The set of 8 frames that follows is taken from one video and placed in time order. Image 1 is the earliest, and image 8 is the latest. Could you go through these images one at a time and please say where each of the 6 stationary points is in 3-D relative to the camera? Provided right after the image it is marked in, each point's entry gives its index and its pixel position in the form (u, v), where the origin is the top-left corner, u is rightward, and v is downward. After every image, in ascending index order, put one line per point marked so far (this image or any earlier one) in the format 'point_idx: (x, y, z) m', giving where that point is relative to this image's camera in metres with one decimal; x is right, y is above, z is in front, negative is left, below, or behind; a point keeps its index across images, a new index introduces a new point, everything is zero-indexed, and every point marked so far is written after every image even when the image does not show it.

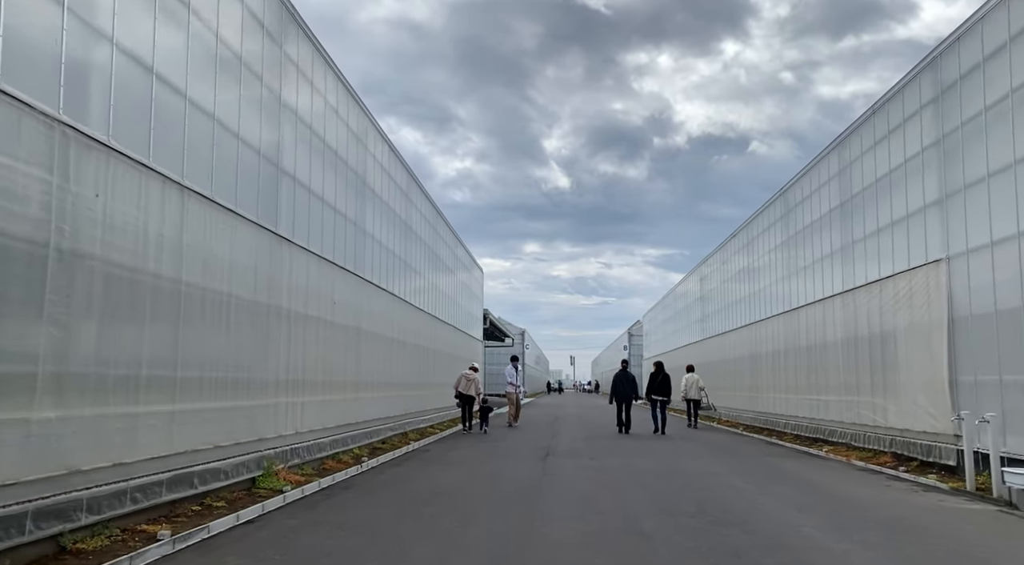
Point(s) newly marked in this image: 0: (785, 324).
0: (+7.6, -1.2, +18.9) m
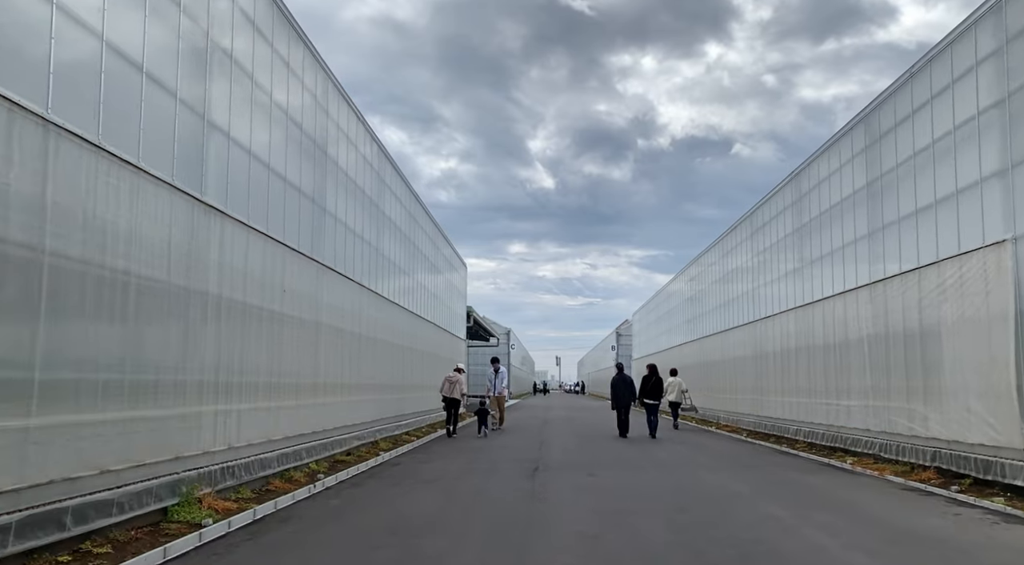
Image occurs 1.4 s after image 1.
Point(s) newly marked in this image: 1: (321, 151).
0: (+7.2, -1.0, +17.3) m
1: (-3.6, +2.5, +13.0) m
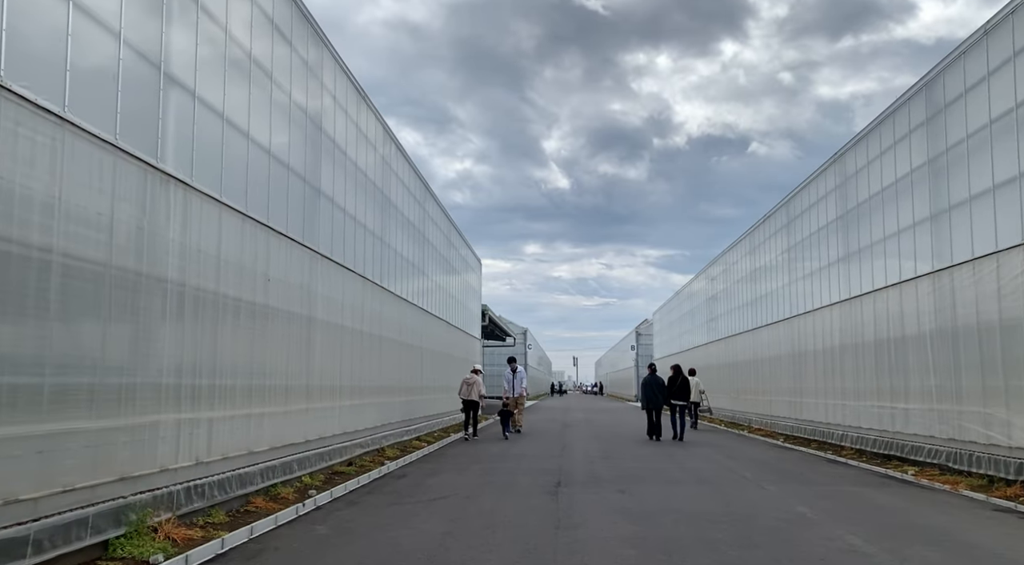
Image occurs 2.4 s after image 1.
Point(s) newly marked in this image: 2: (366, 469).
0: (+7.6, -0.8, +15.8) m
1: (-3.3, +2.6, +11.8) m
2: (-2.5, -3.1, +11.4) m
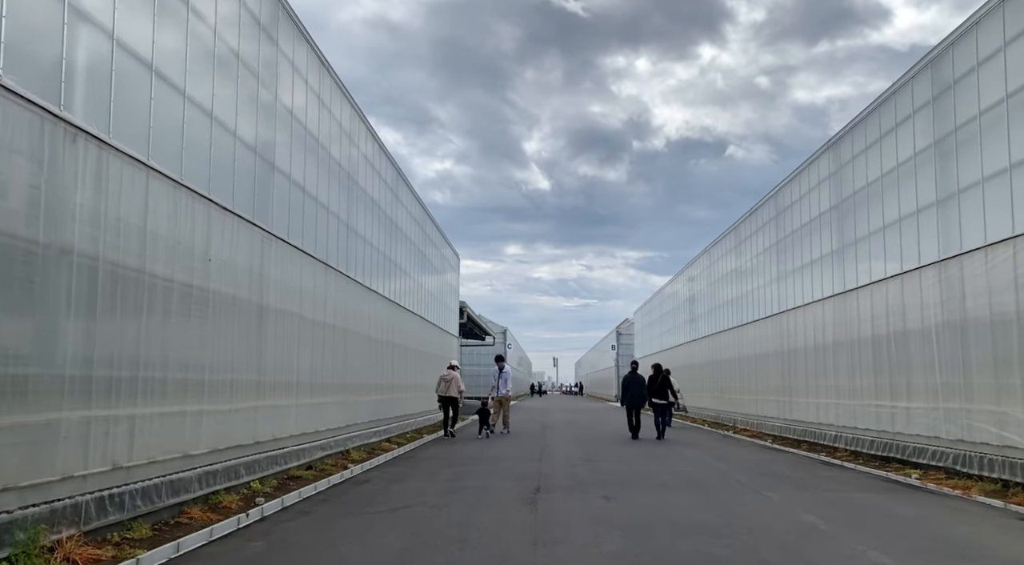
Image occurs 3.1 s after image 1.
0: (+7.1, -0.7, +15.1) m
1: (-3.7, +2.9, +10.7) m
2: (-2.8, -2.9, +10.4) m
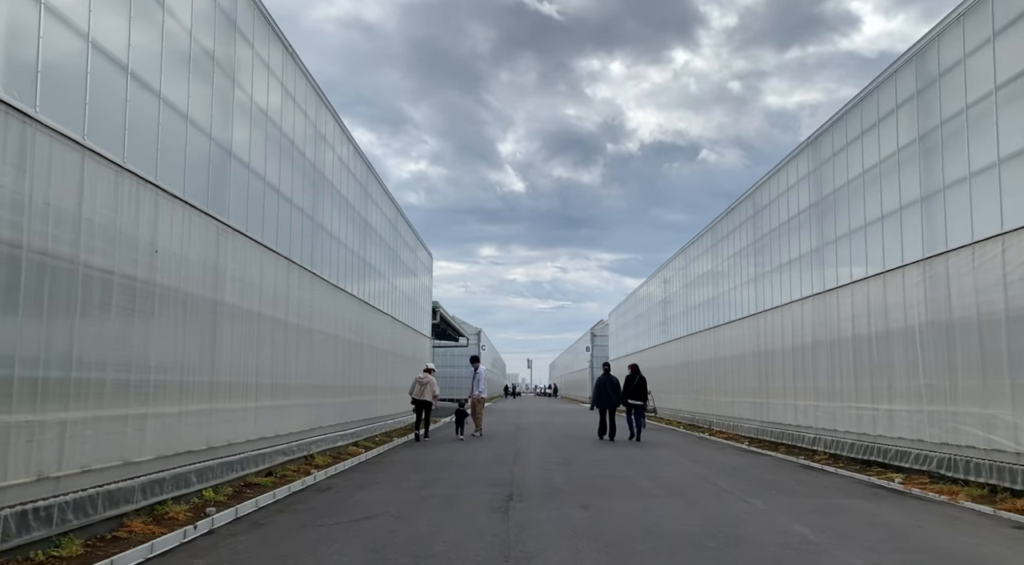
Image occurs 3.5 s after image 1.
0: (+6.6, -0.7, +14.9) m
1: (-4.1, +2.9, +10.1) m
2: (-3.2, -2.9, +9.8) m
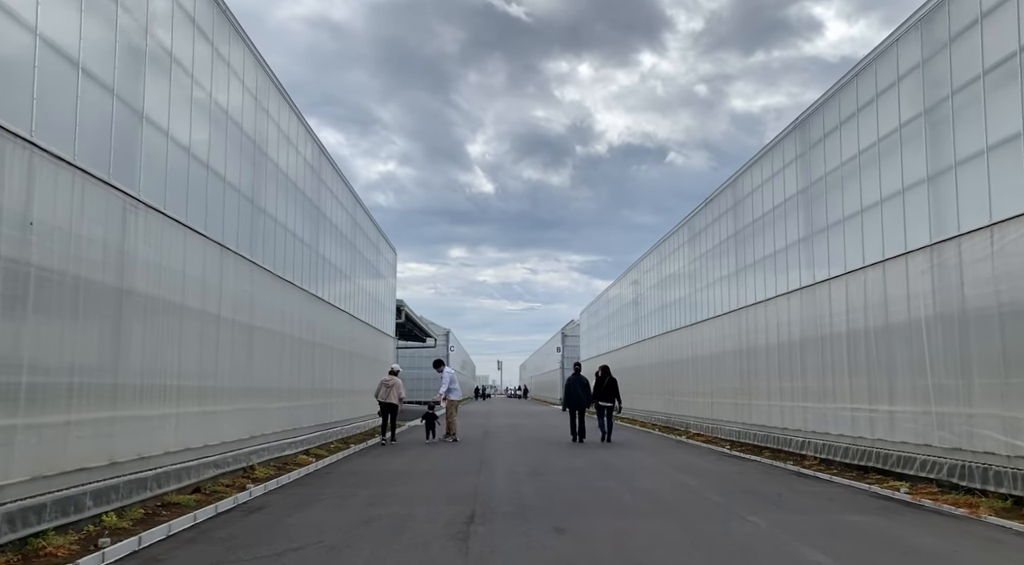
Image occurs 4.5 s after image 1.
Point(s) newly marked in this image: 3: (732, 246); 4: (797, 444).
0: (+5.9, -0.5, +13.9) m
1: (-4.6, +3.1, +8.7) m
2: (-3.7, -2.7, +8.4) m
3: (+6.1, +1.0, +18.7) m
4: (+5.6, -3.2, +13.4) m
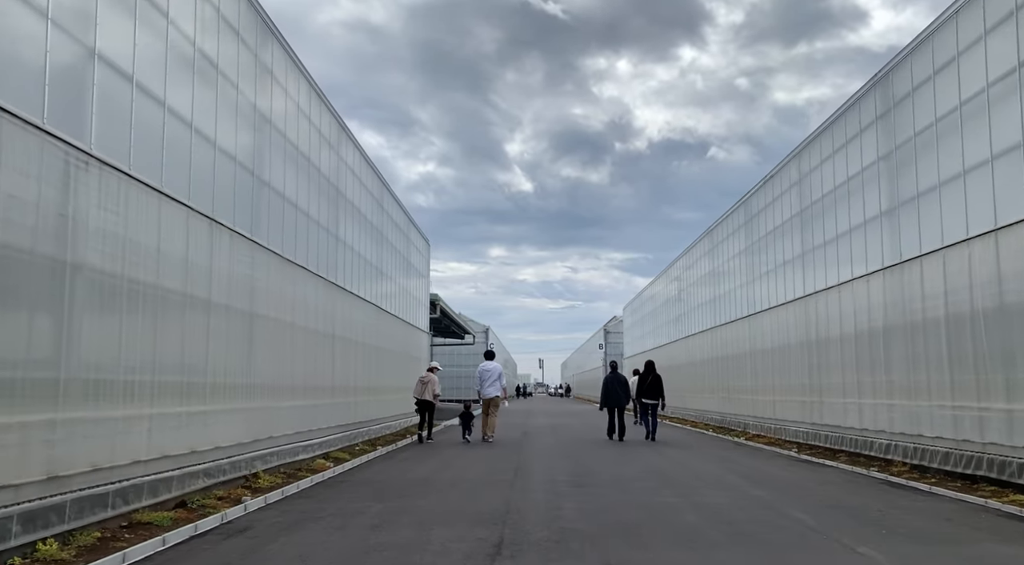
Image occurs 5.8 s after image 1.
0: (+6.6, -0.2, +12.1) m
1: (-4.2, +3.3, +7.5) m
2: (-3.3, -2.5, +7.2) m
3: (+7.0, +1.3, +16.8) m
4: (+6.3, -2.8, +11.6) m
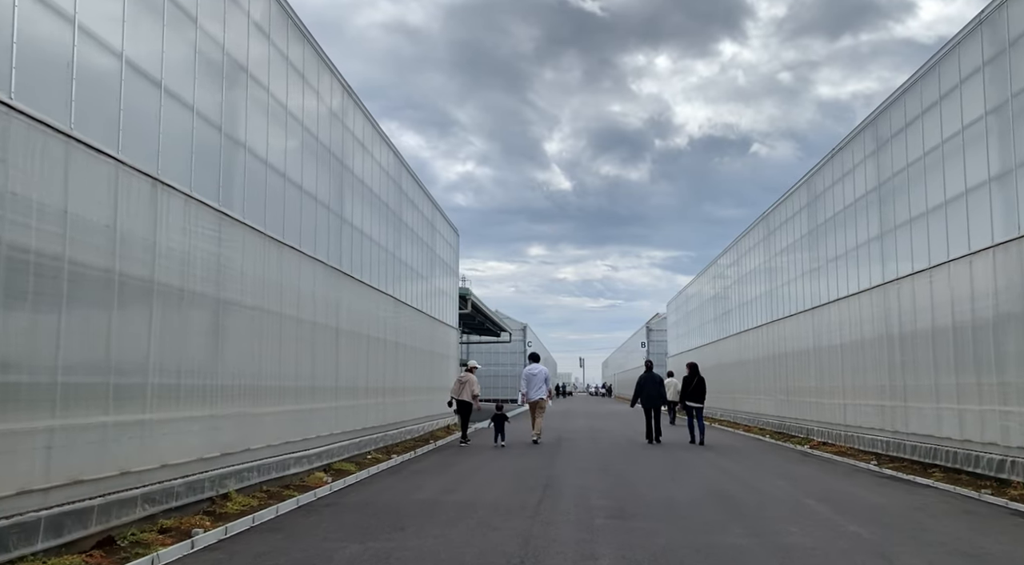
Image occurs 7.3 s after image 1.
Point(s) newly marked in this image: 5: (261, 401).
0: (+7.0, +0.1, +10.0) m
1: (-4.0, +3.5, +6.0) m
2: (-3.1, -2.3, +5.6) m
3: (+7.7, +1.6, +14.6) m
4: (+6.7, -2.5, +9.4) m
5: (-3.3, -1.5, +8.9) m
